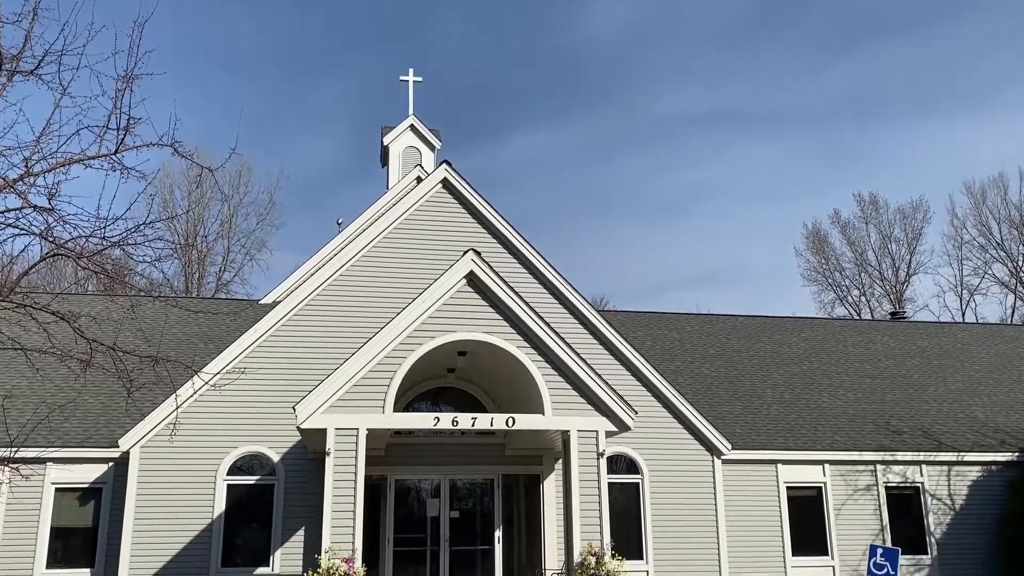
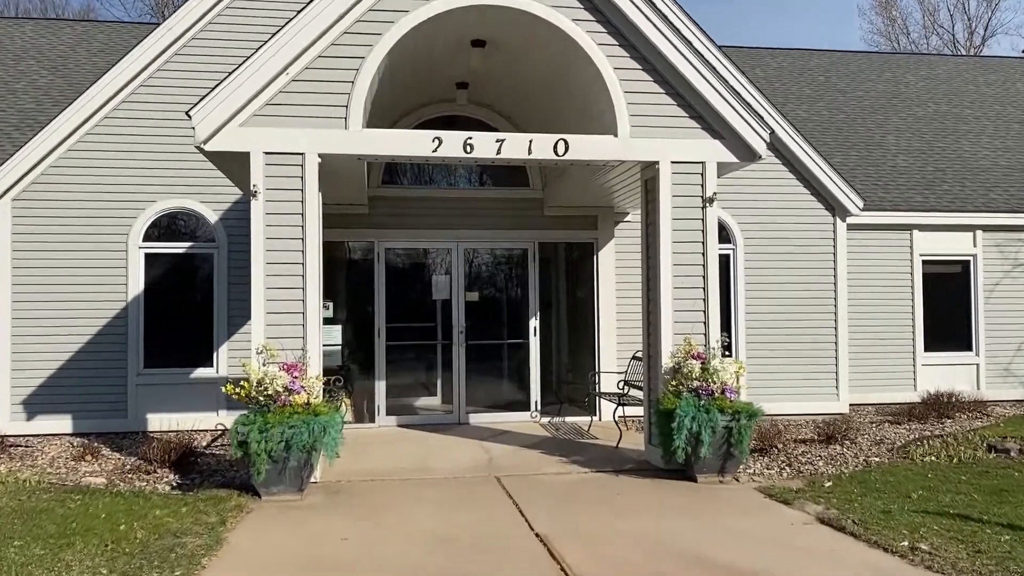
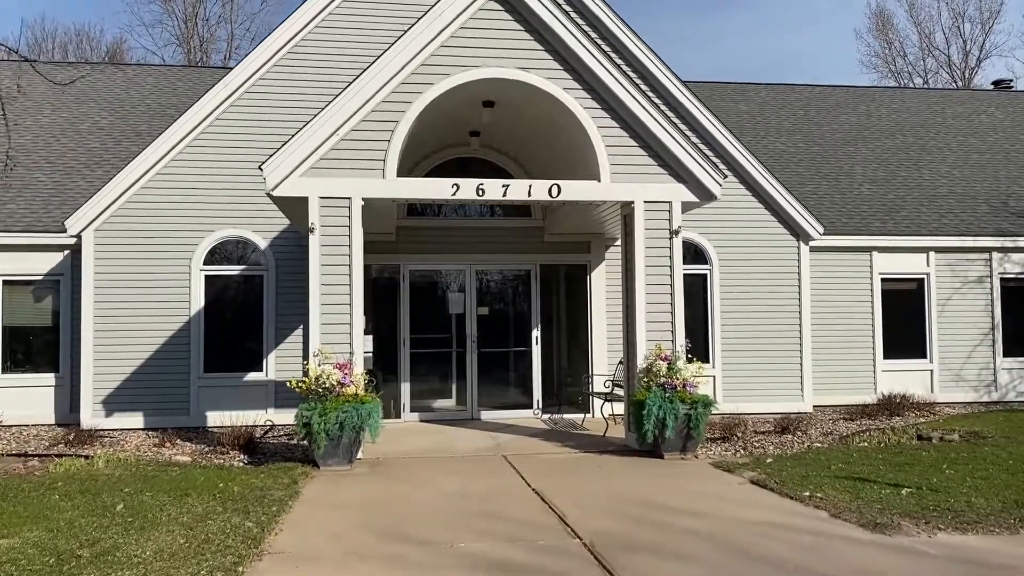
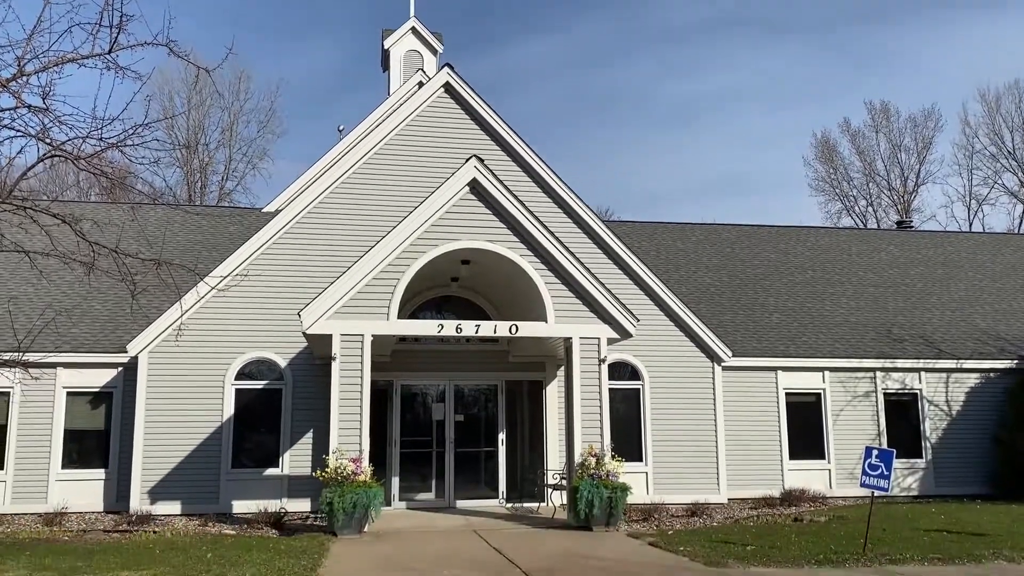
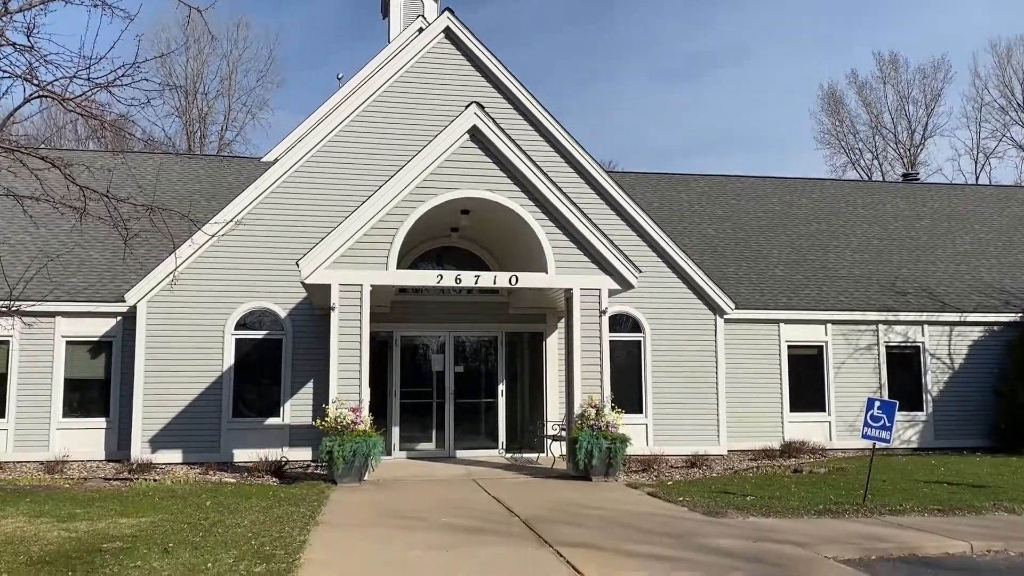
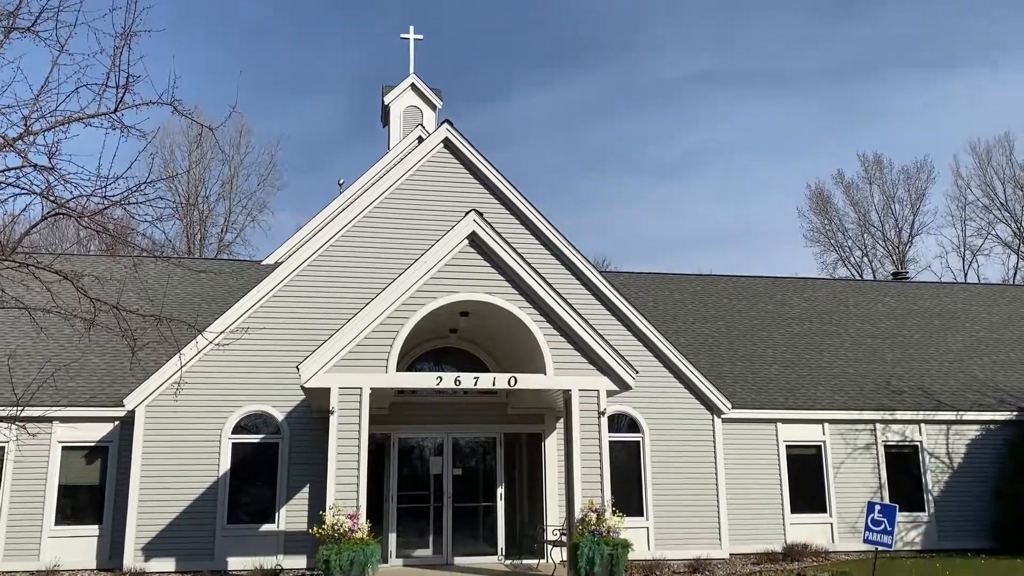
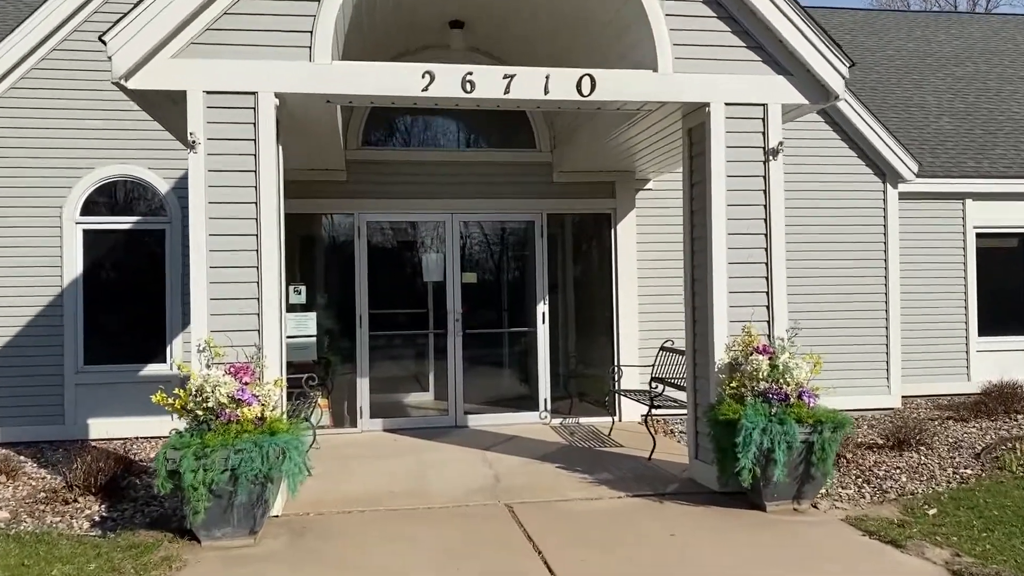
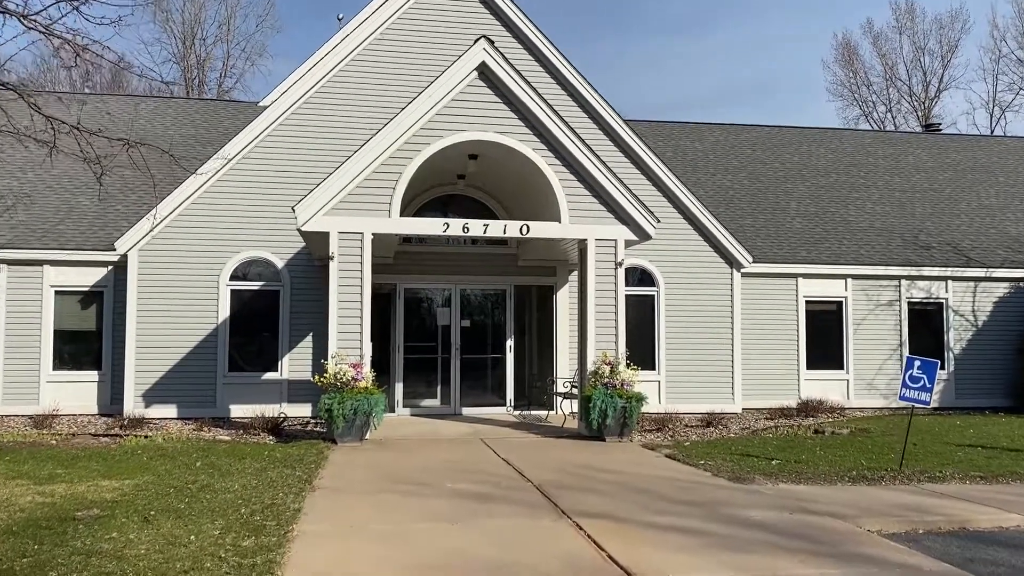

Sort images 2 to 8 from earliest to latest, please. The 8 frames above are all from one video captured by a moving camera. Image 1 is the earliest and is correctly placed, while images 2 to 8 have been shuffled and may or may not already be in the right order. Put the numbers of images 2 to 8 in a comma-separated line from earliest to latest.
6, 4, 5, 8, 3, 2, 7
